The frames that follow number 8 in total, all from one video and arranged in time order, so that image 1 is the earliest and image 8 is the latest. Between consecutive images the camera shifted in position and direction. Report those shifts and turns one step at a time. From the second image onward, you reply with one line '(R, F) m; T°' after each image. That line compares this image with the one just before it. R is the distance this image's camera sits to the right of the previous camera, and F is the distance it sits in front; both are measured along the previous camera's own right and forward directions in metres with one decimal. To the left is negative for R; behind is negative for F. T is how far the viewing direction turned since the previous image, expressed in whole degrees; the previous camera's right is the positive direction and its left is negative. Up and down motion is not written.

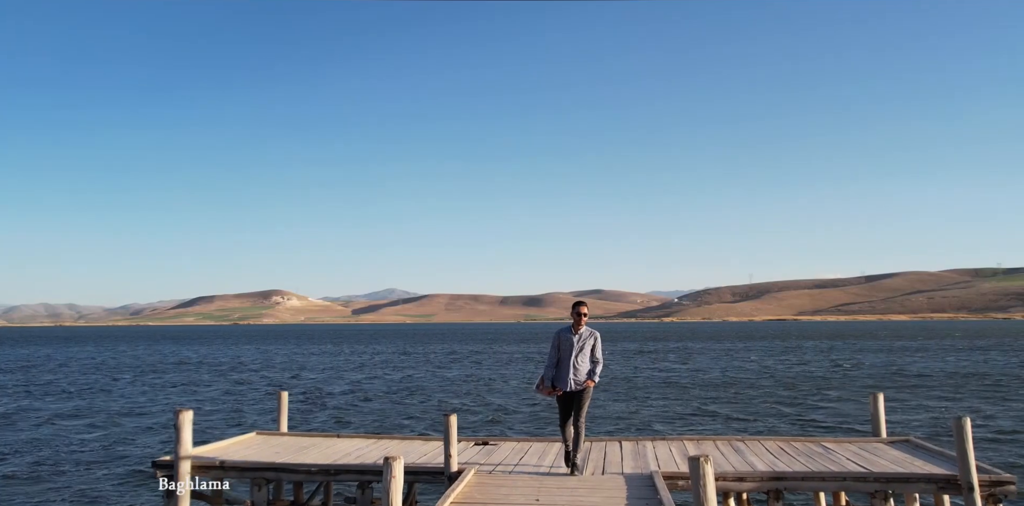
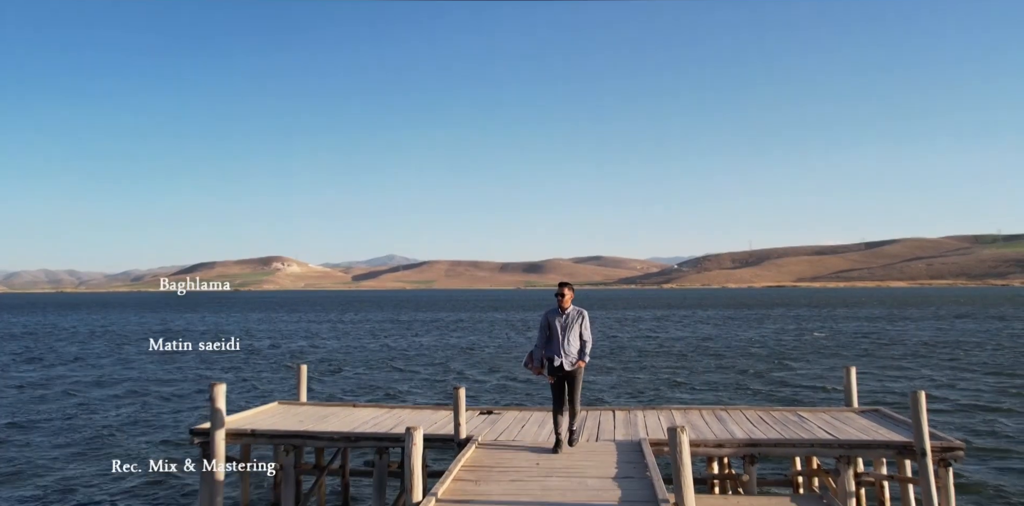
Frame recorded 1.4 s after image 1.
(0.0, -1.3) m; 0°
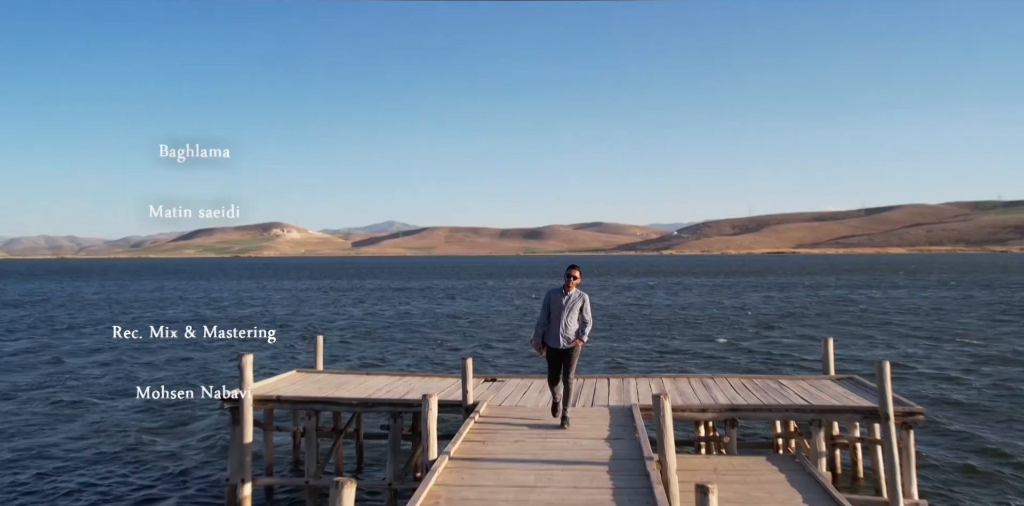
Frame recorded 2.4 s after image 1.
(-0.1, -1.3) m; 0°
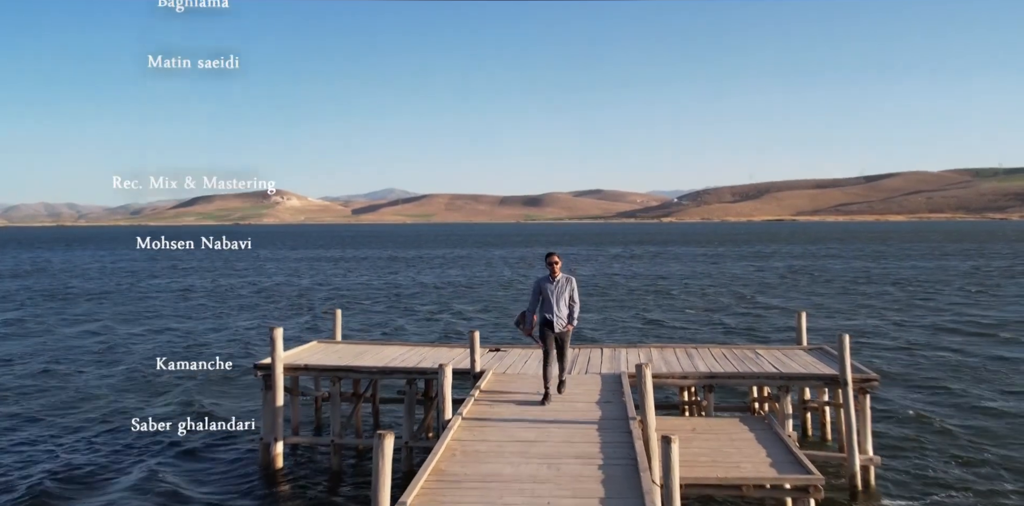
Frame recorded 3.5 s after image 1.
(-0.1, -1.8) m; 0°
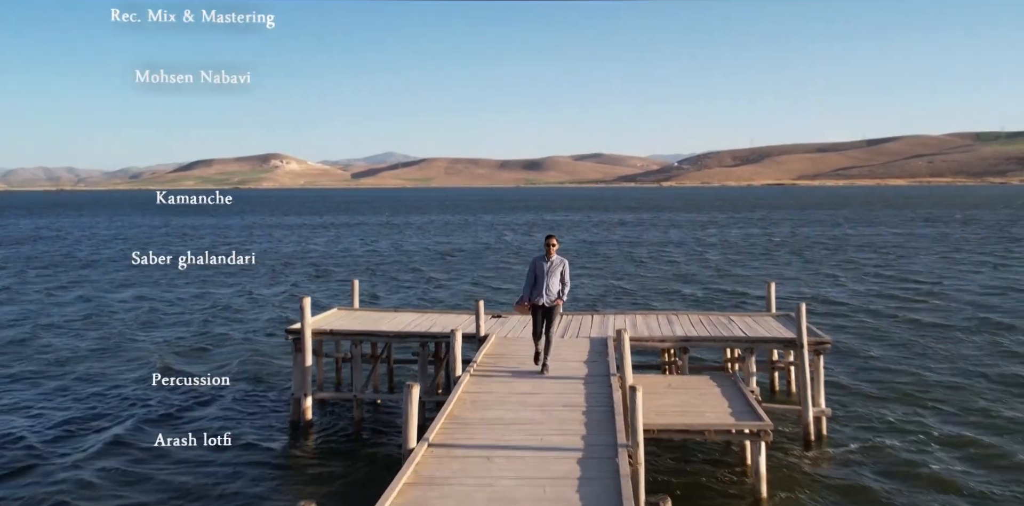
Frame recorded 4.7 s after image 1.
(0.0, -2.4) m; 0°
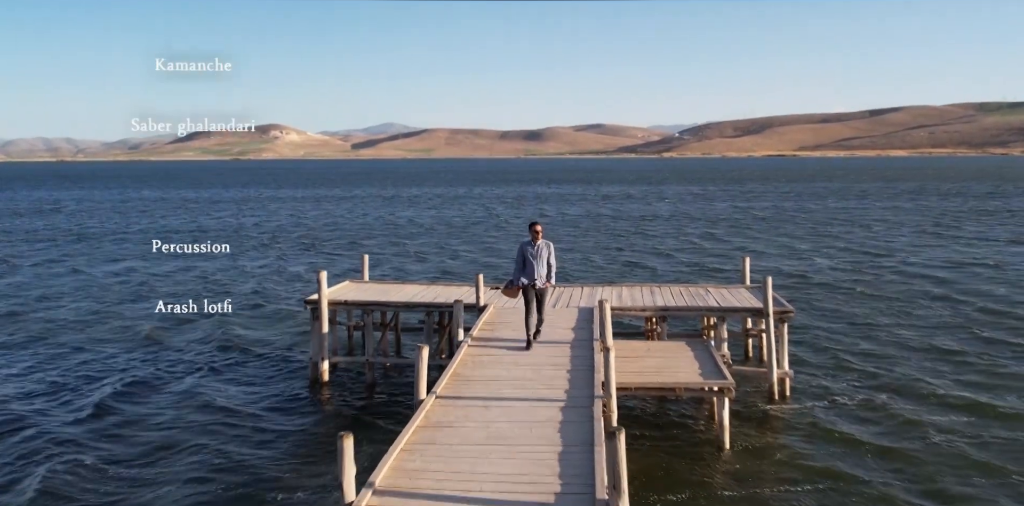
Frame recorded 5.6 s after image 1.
(+0.1, -2.2) m; 0°
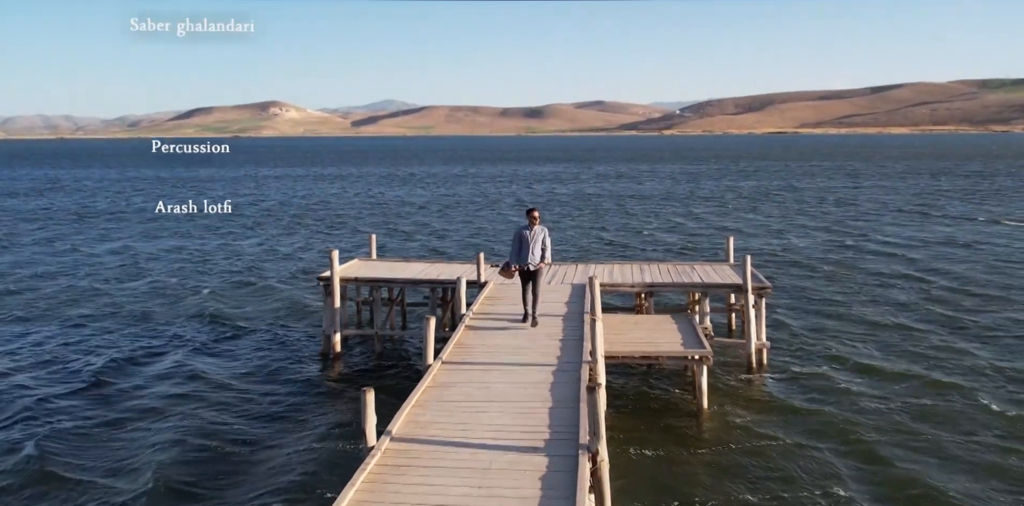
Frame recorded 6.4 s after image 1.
(+0.1, -1.7) m; 0°
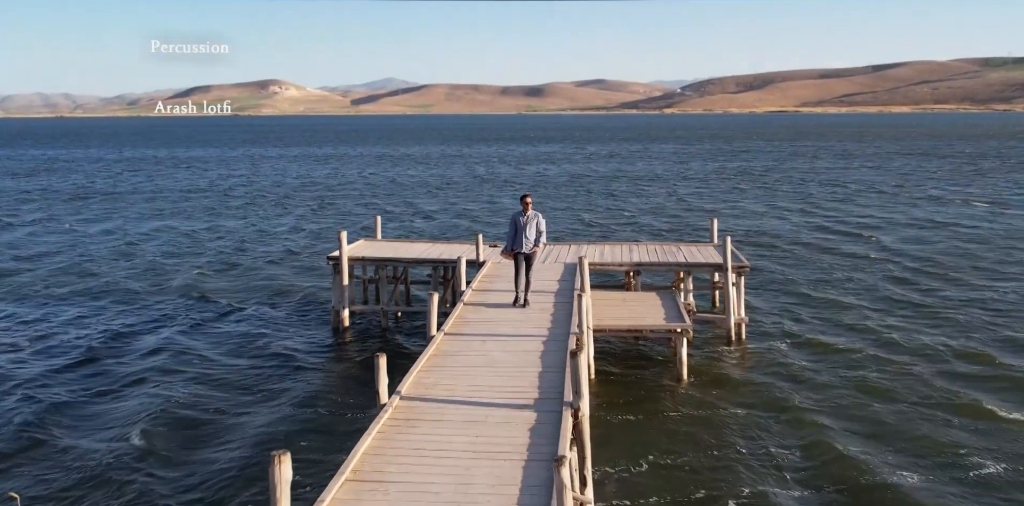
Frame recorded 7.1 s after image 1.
(+0.1, -1.7) m; 0°
